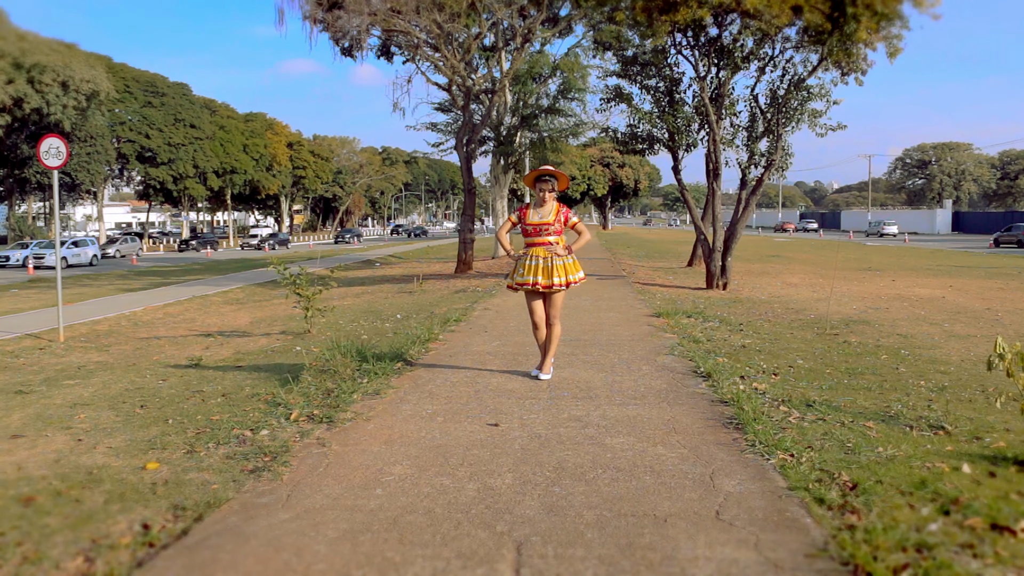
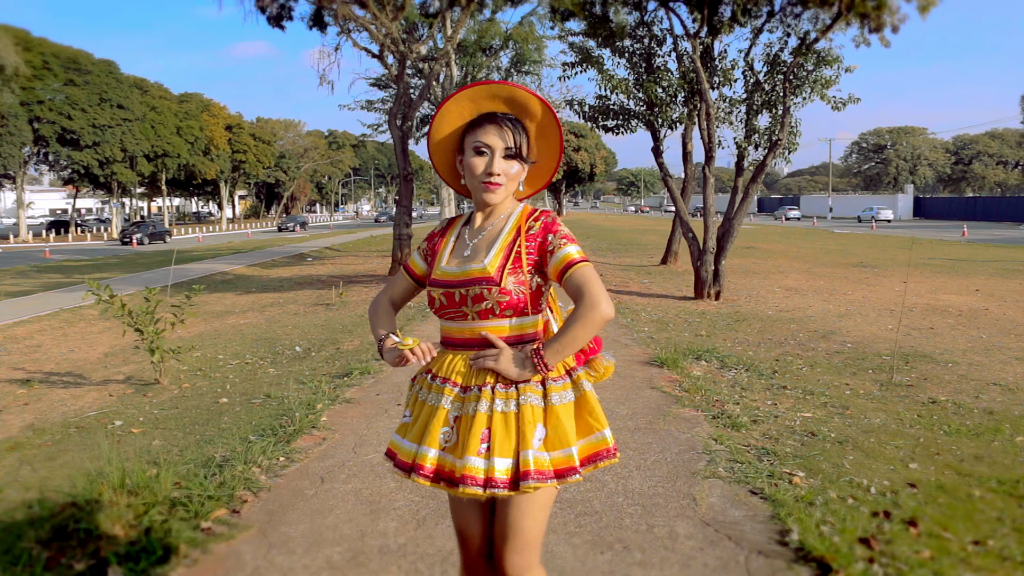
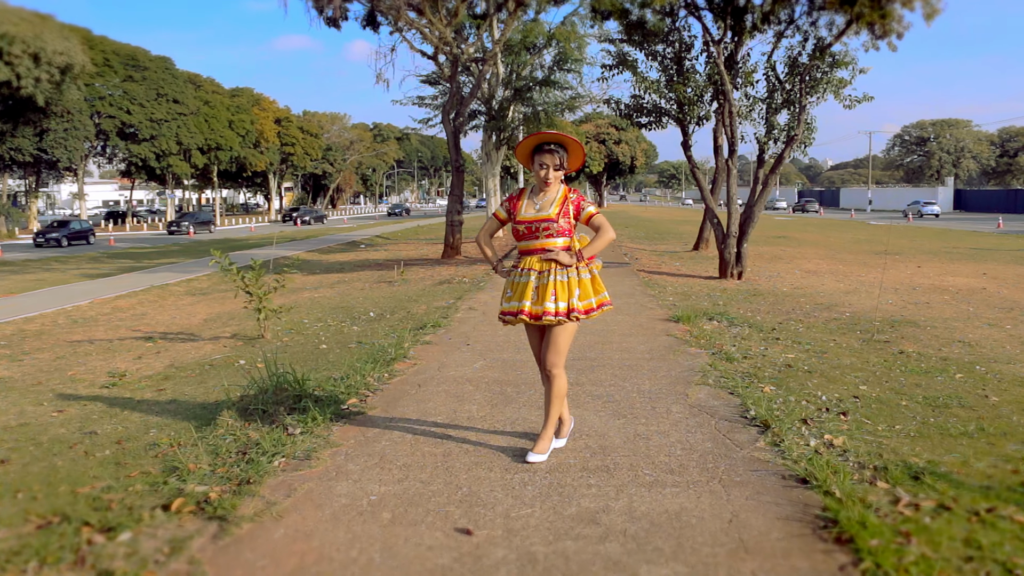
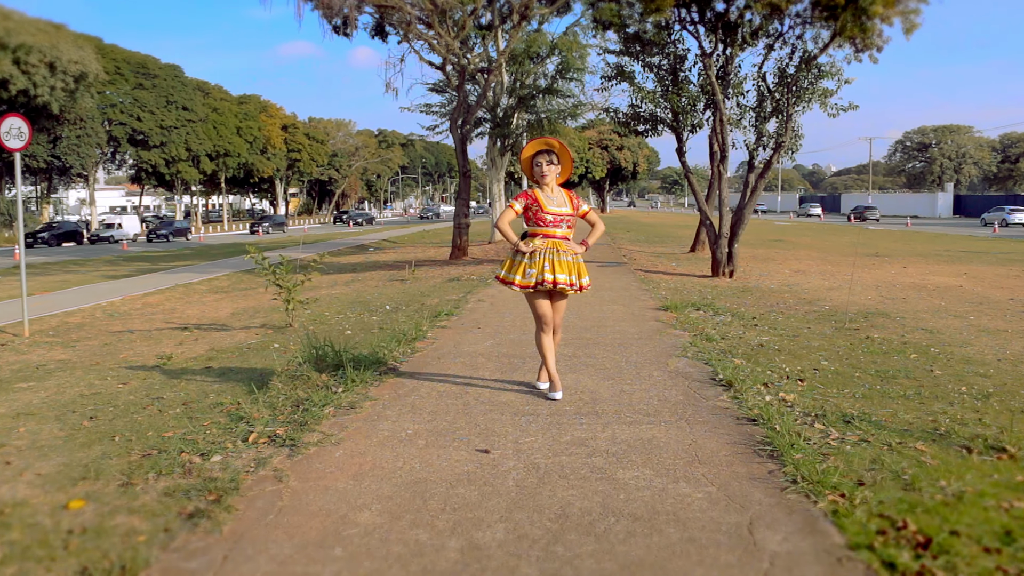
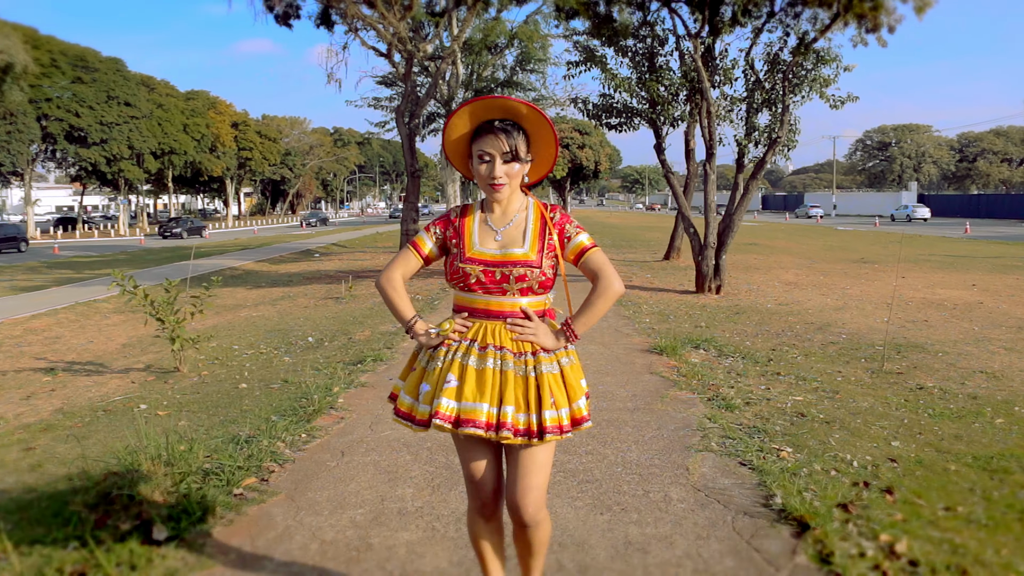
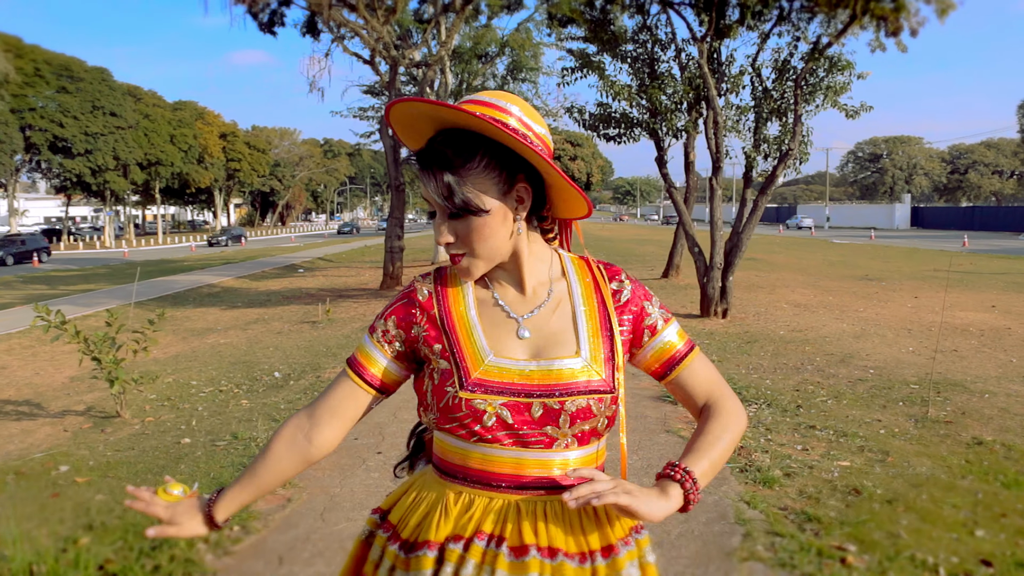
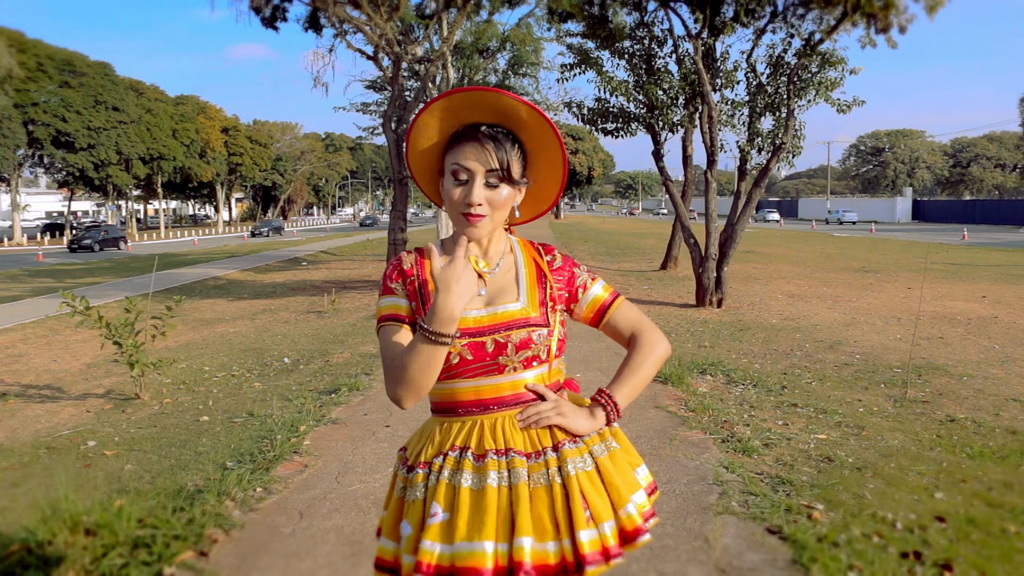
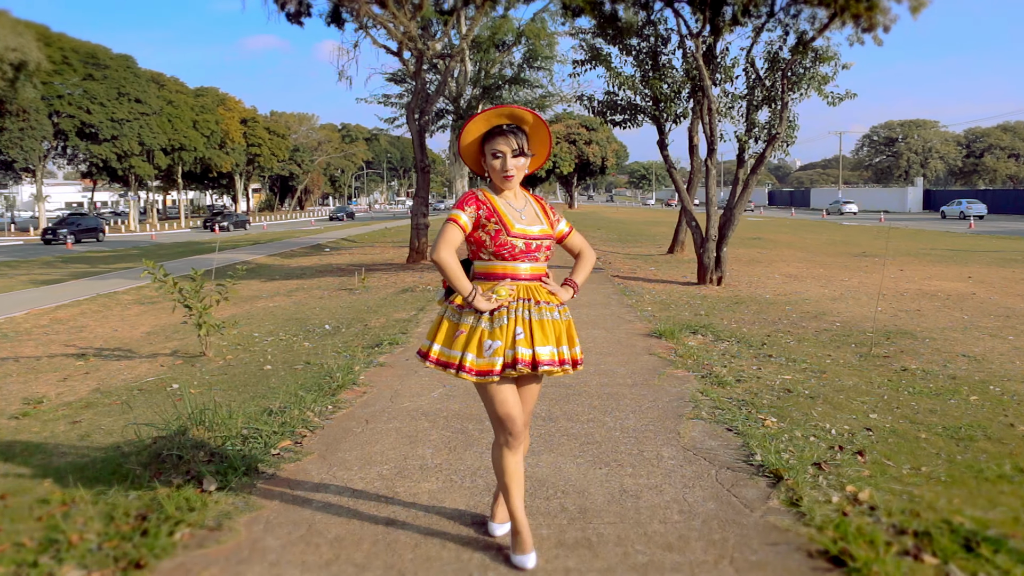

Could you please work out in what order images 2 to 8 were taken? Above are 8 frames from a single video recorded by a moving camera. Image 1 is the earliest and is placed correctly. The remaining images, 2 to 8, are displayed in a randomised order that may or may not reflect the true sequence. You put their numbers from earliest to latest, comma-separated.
4, 3, 8, 5, 2, 7, 6
